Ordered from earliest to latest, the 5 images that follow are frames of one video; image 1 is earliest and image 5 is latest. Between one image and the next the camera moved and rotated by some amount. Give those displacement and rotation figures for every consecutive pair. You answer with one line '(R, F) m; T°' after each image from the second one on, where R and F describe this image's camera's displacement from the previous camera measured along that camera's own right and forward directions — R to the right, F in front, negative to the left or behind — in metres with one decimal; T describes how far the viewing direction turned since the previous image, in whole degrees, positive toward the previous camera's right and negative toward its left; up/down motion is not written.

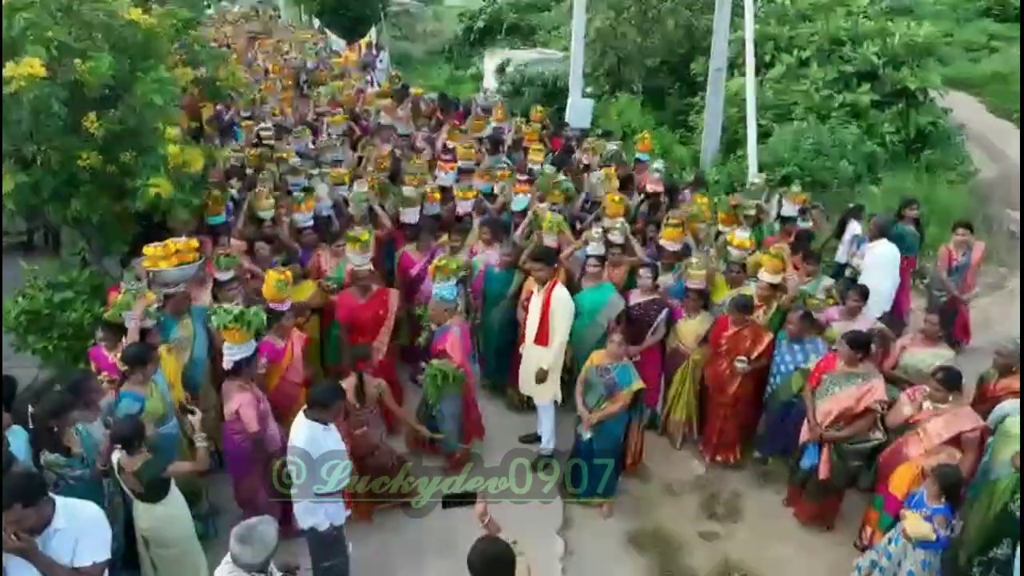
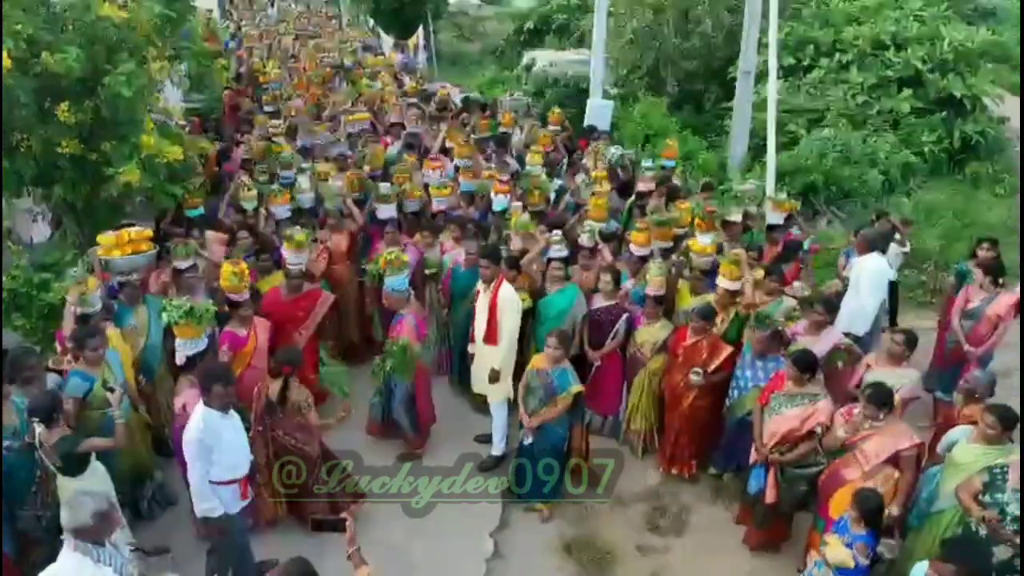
(+1.0, +0.1) m; -6°
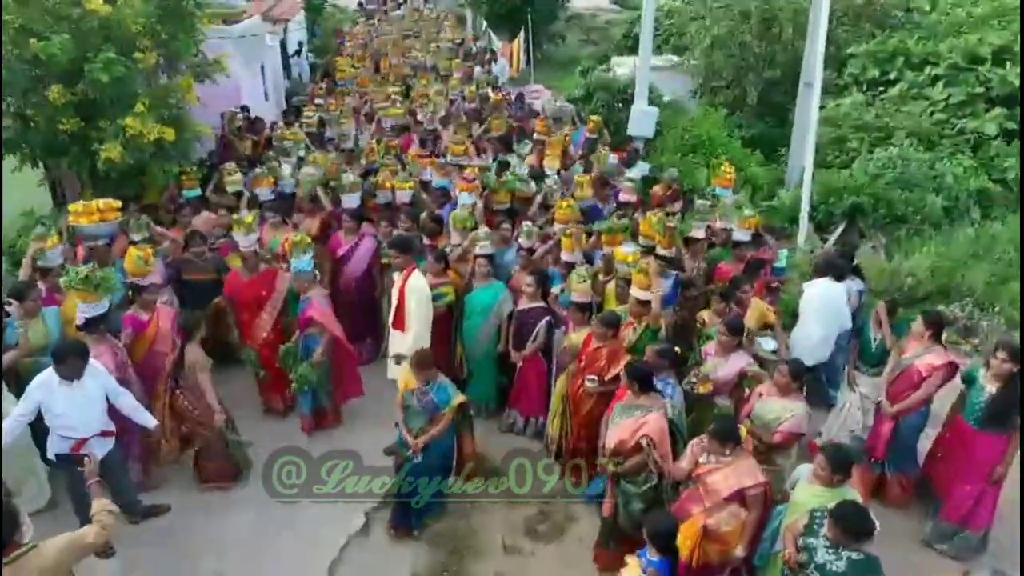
(+2.0, +0.1) m; -13°
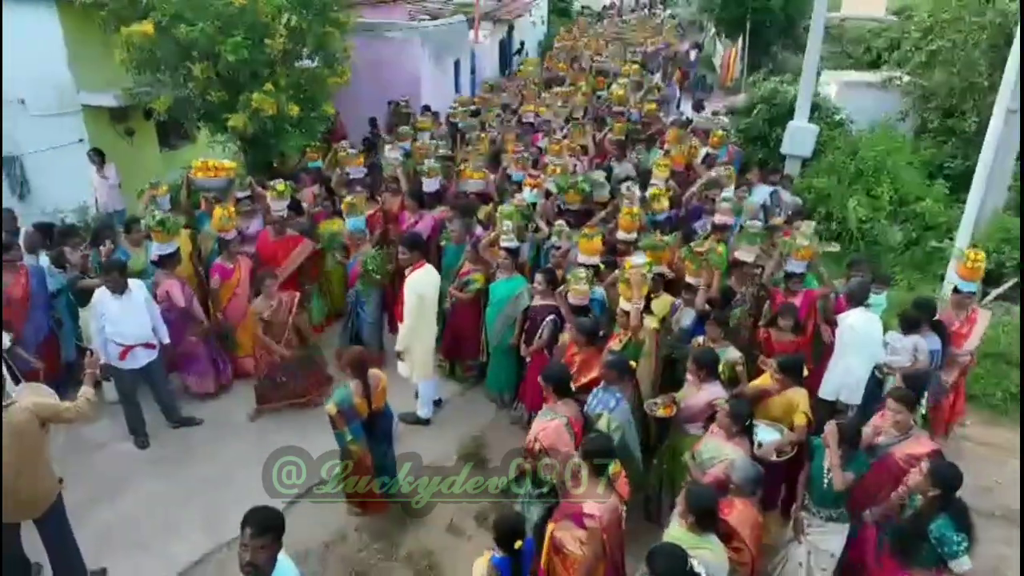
(+2.2, +0.3) m; -21°
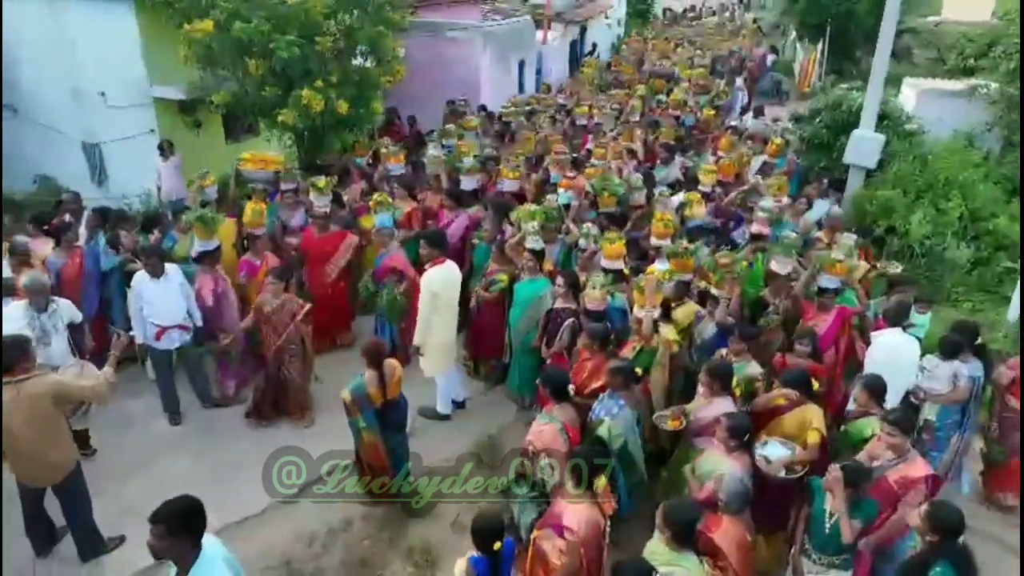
(+0.5, +0.1) m; -6°
